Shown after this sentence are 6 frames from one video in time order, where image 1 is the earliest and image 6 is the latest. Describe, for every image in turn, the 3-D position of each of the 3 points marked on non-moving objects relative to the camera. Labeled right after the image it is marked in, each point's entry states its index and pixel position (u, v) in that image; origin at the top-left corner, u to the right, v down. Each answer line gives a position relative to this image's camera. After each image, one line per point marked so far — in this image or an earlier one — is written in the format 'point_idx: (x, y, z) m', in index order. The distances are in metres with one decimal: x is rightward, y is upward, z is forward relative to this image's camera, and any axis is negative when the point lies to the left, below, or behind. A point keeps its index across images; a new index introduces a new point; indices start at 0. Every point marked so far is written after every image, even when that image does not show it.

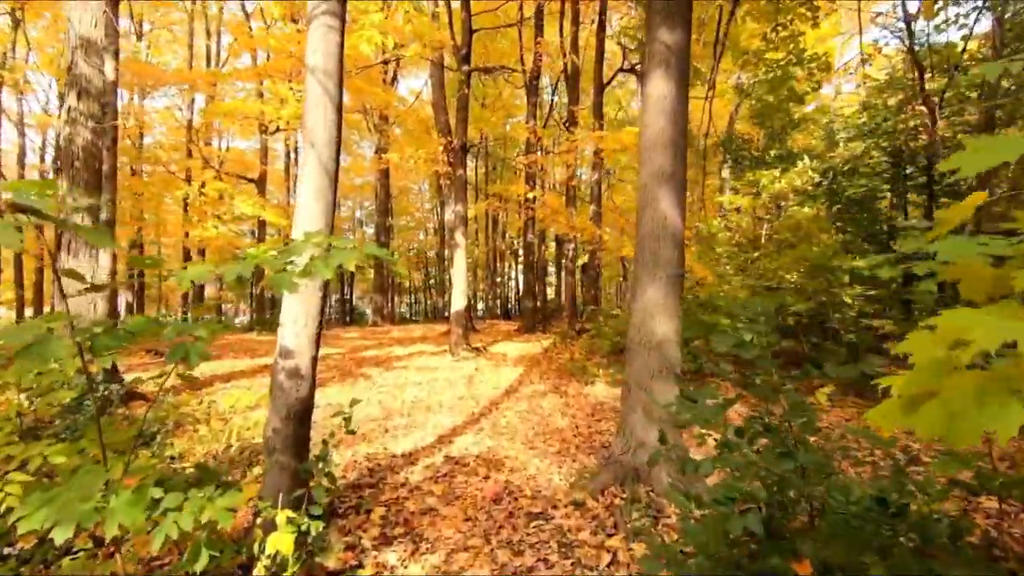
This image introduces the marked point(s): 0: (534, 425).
0: (+0.3, -1.7, +6.6) m
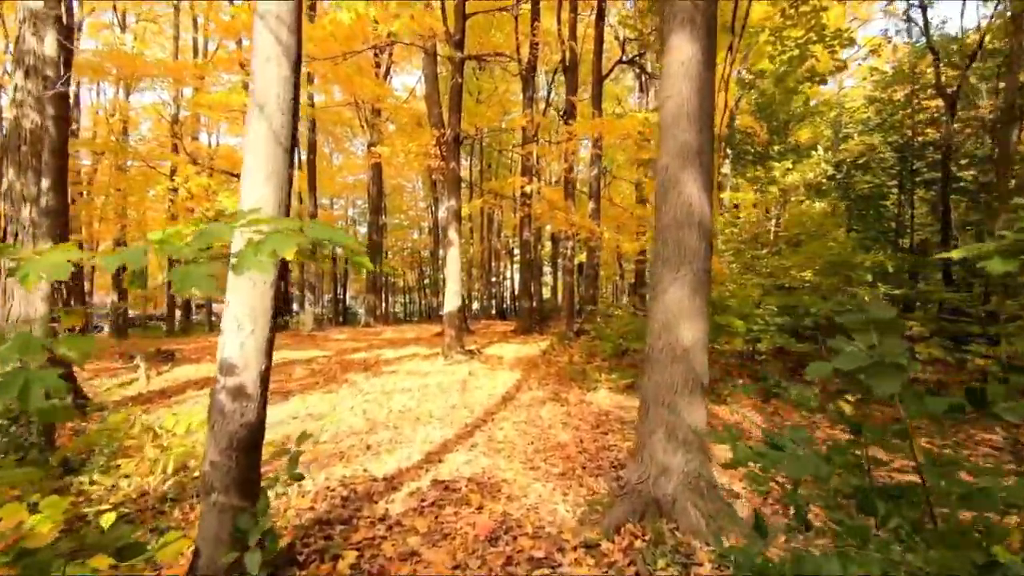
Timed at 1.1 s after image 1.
0: (+0.3, -1.7, +5.9) m
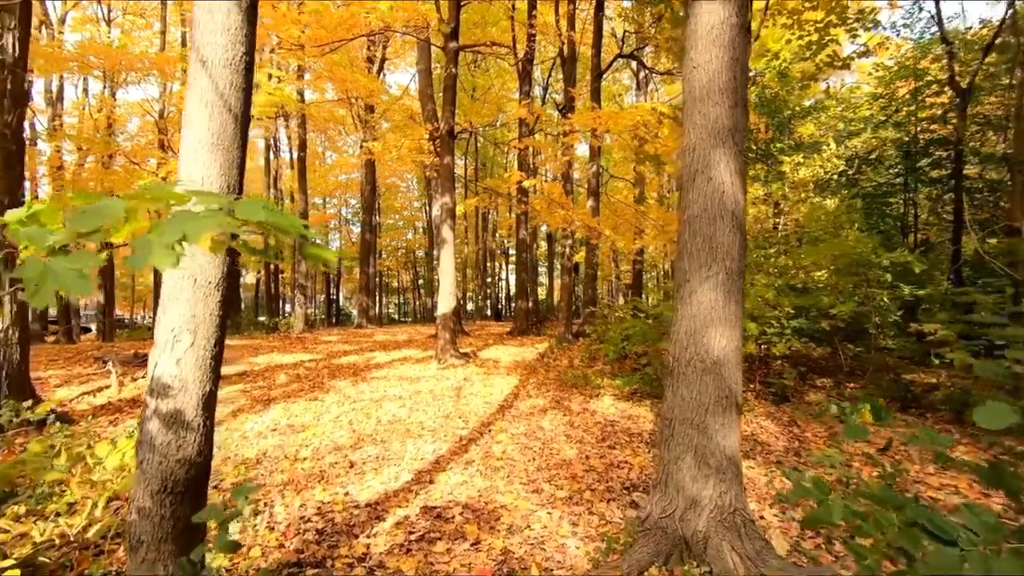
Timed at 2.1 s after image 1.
0: (+0.2, -1.7, +5.3) m
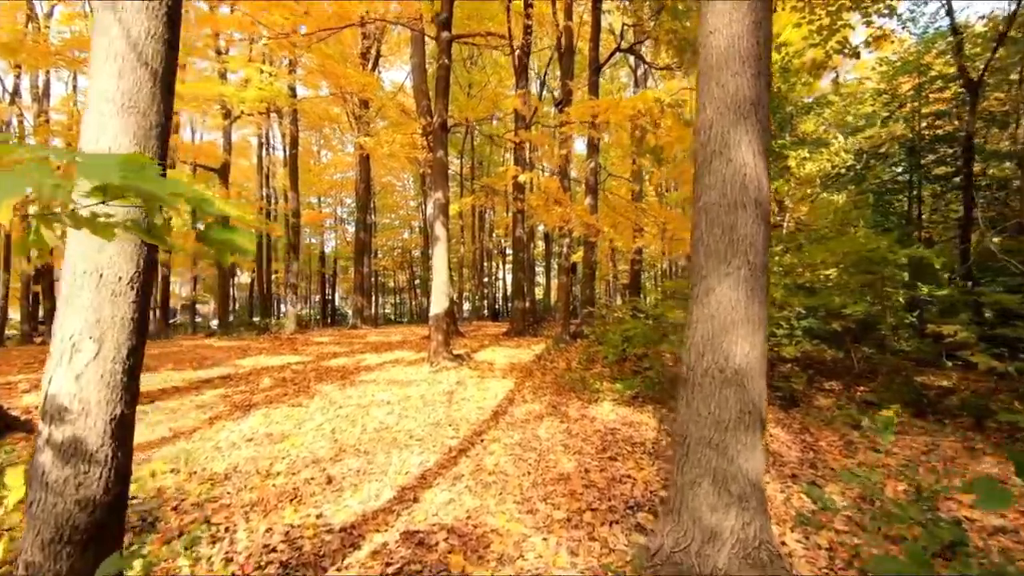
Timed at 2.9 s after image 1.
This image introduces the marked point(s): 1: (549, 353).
0: (+0.2, -1.7, +4.9) m
1: (+0.8, -1.4, +11.4) m
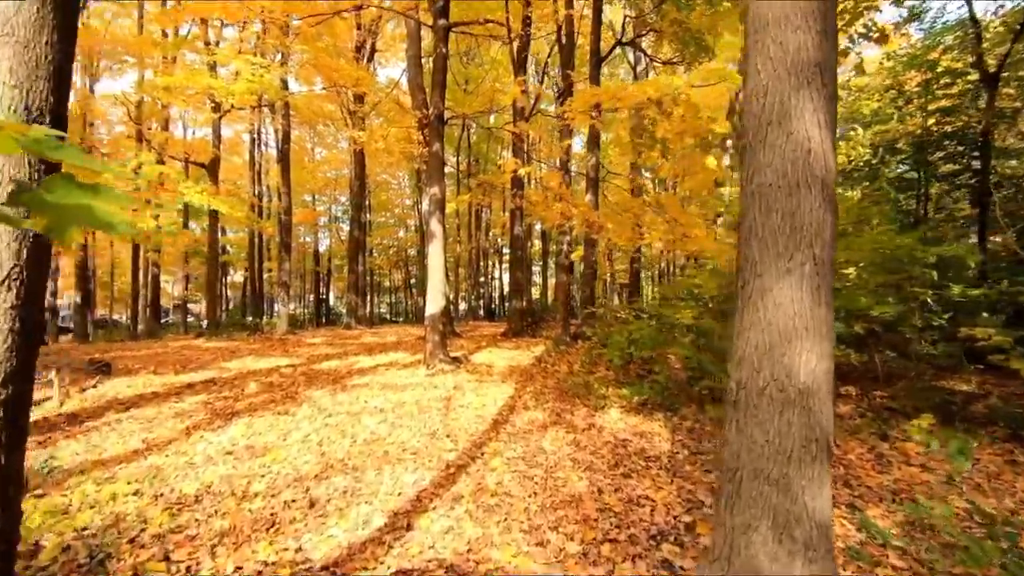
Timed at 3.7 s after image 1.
0: (+0.2, -1.7, +4.4) m
1: (+0.8, -1.4, +10.9) m
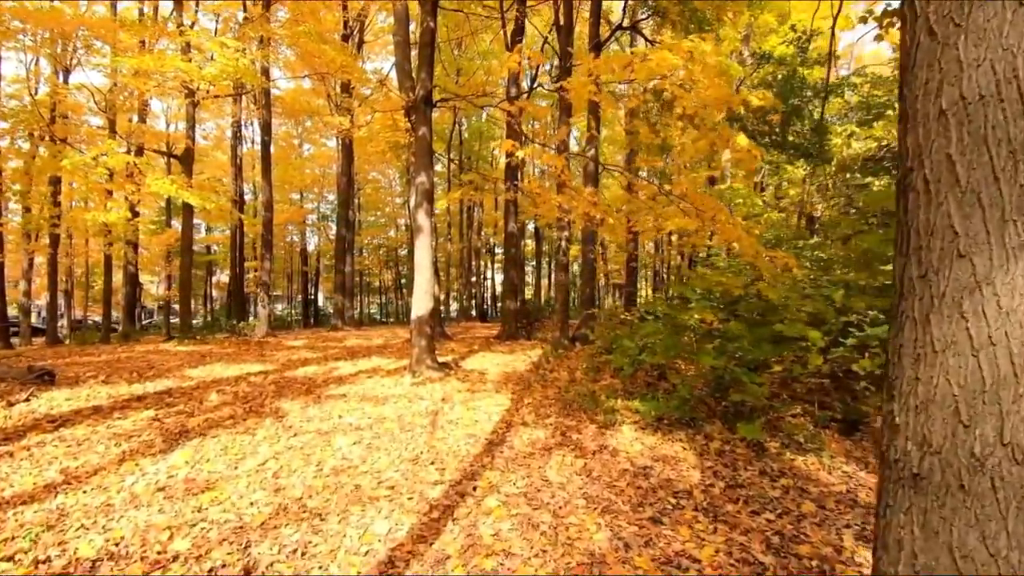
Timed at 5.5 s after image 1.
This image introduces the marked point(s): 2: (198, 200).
0: (+0.2, -1.6, +3.4) m
1: (+0.7, -1.3, +9.9) m
2: (-8.0, +2.2, +13.6) m
